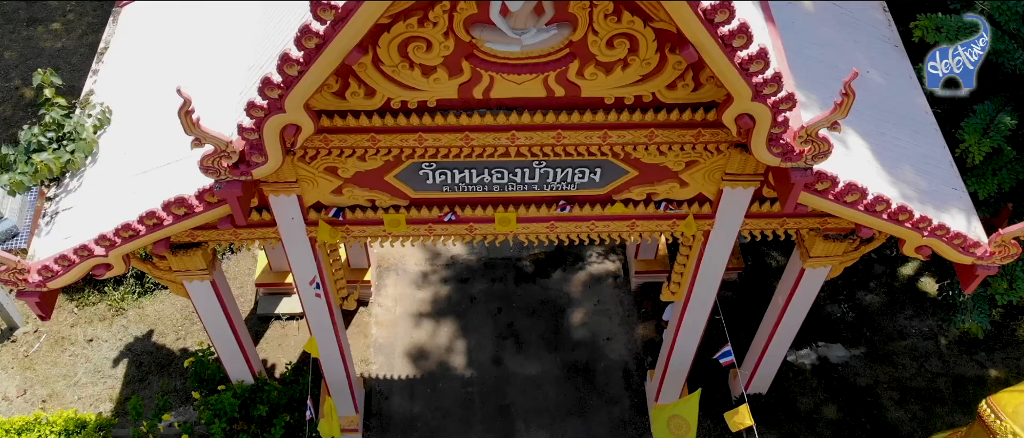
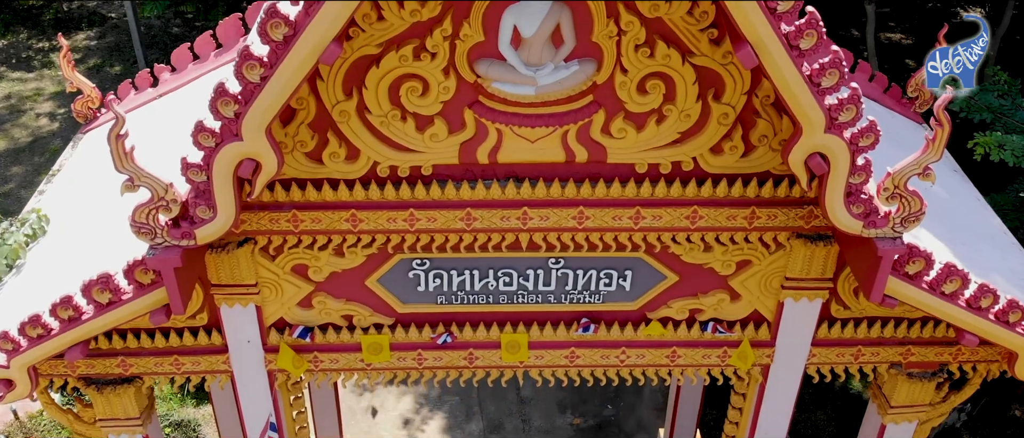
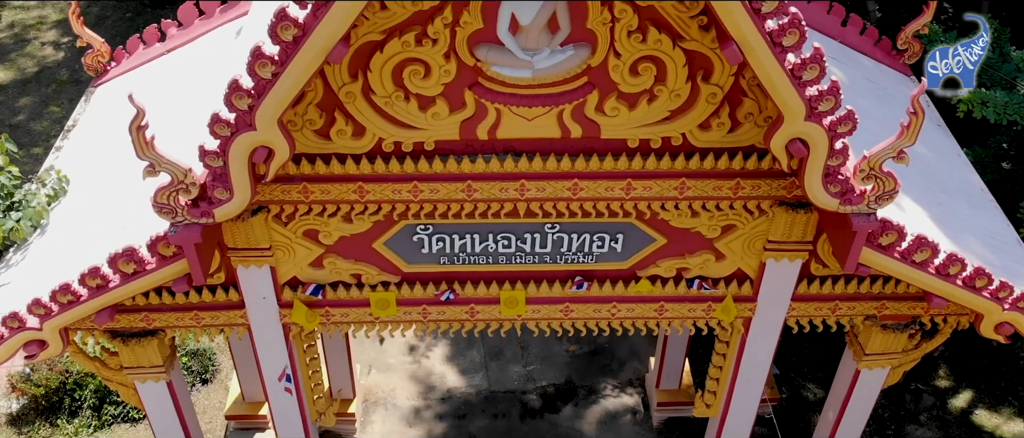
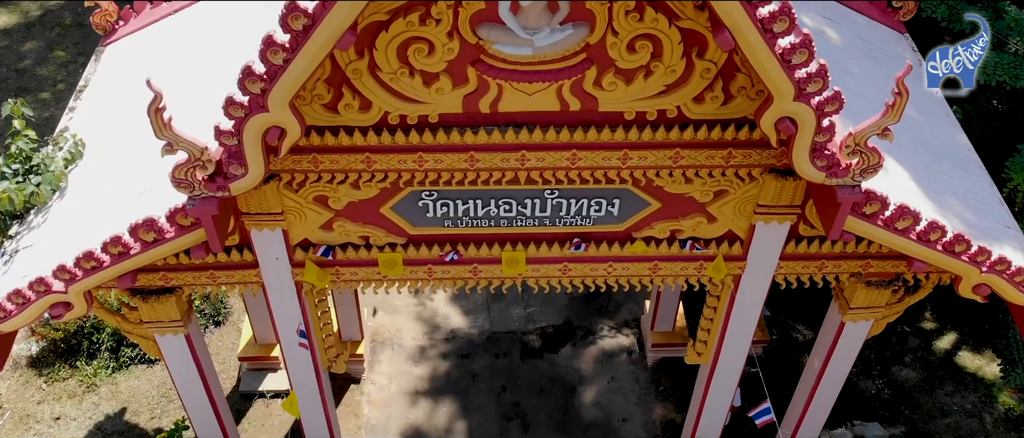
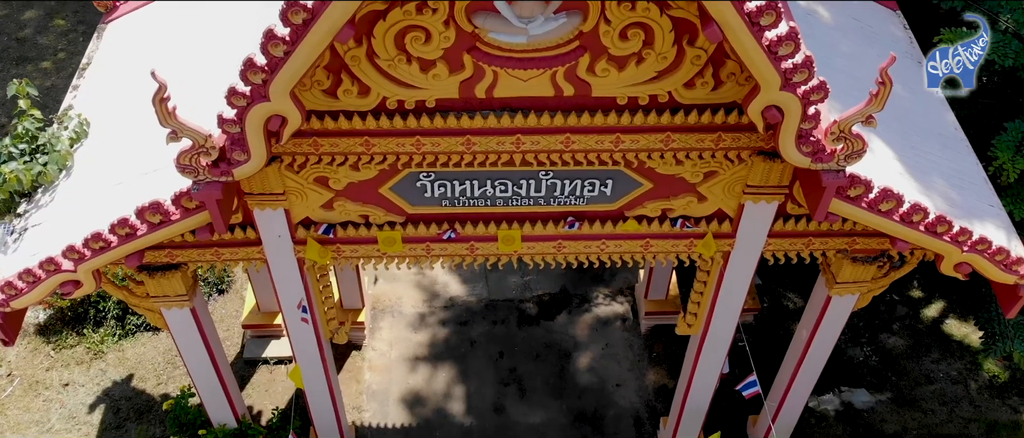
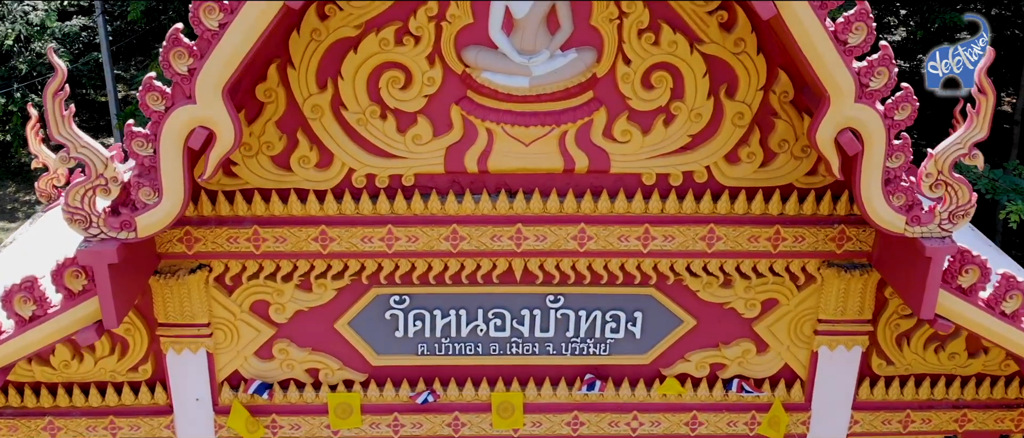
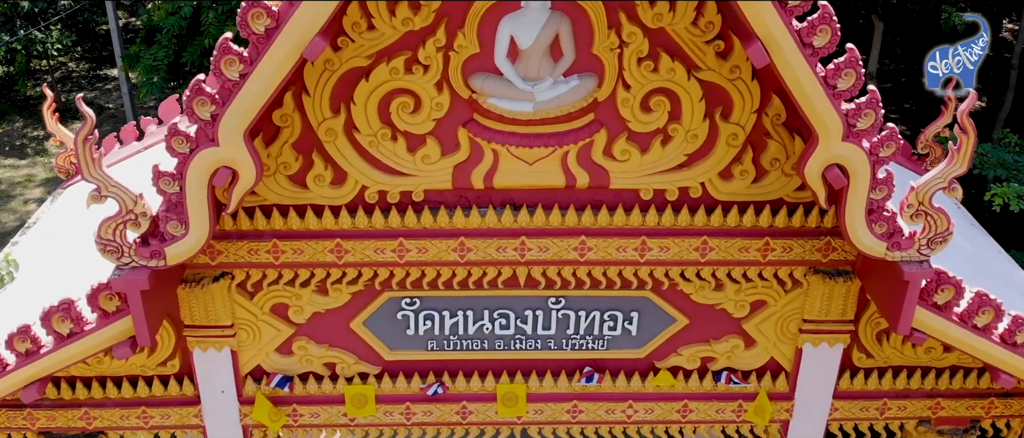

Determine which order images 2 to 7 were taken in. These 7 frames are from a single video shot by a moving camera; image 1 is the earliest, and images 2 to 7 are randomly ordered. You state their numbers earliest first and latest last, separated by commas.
5, 4, 3, 2, 7, 6
